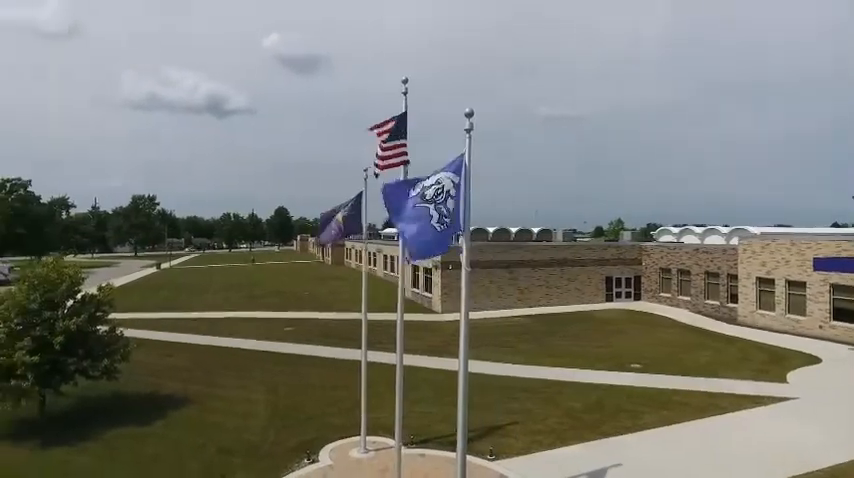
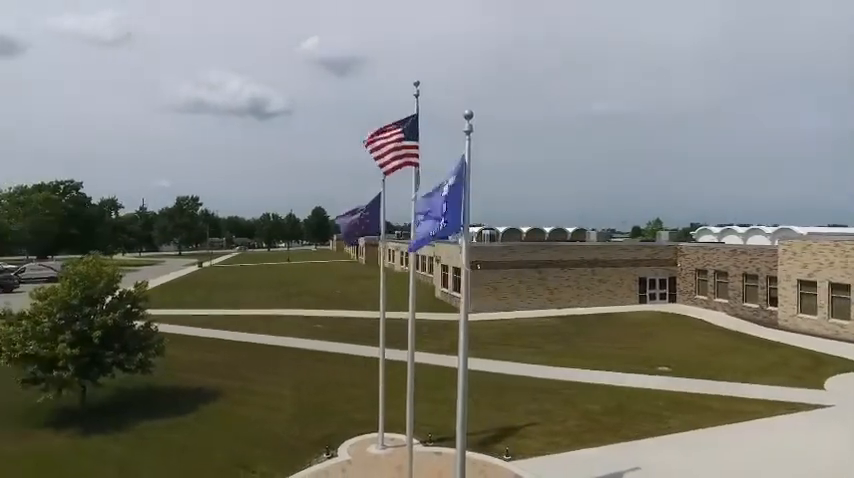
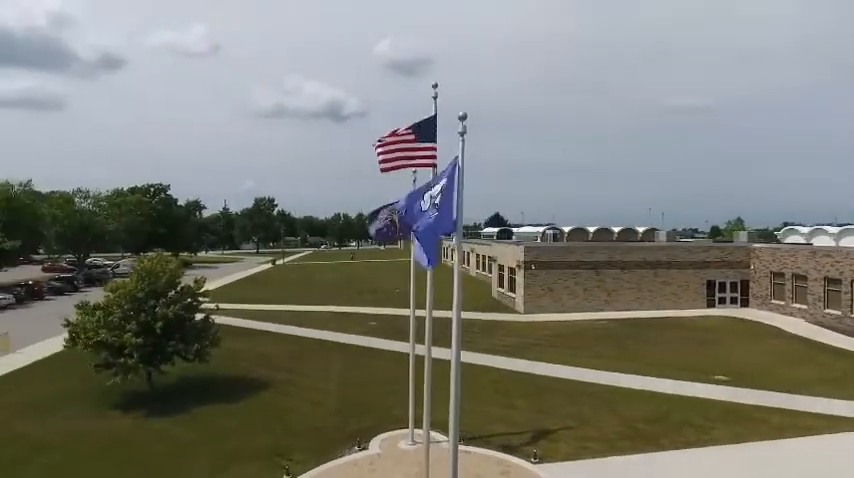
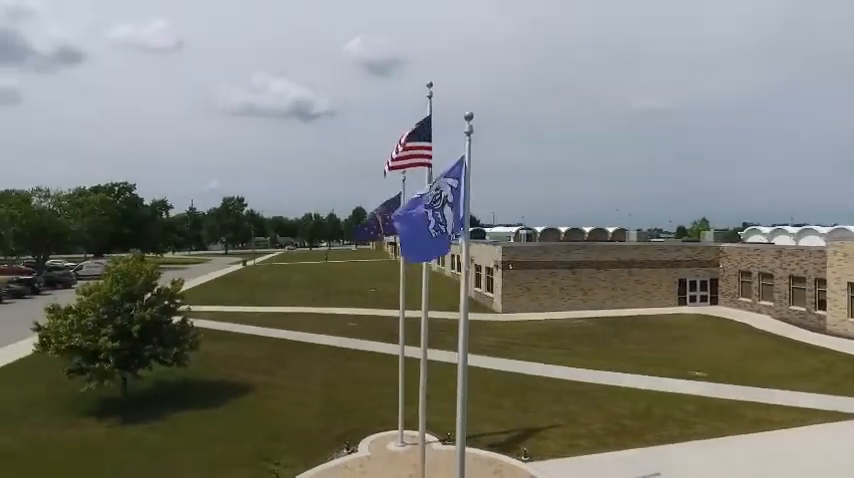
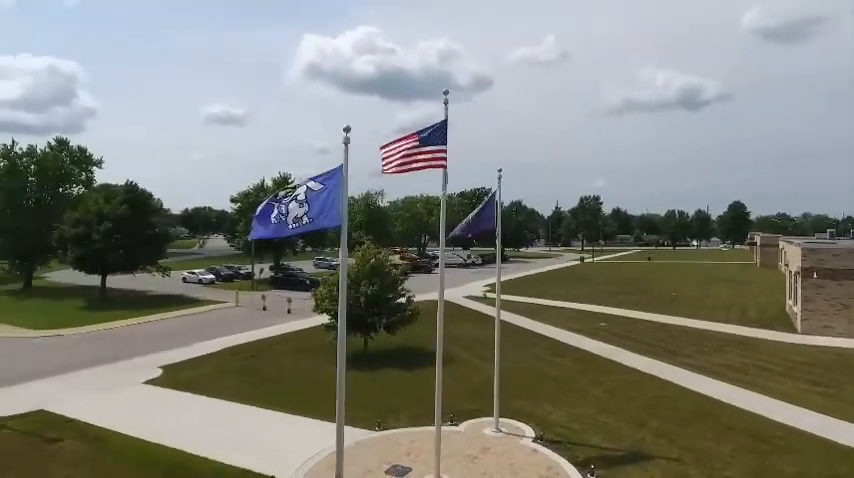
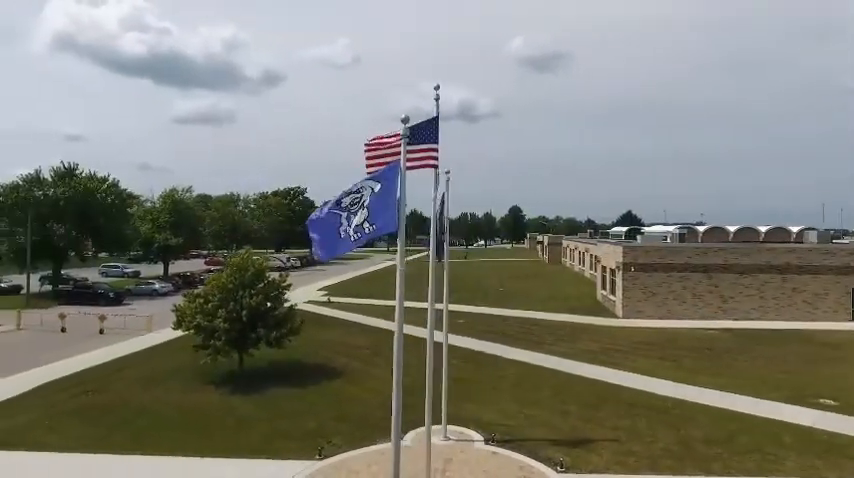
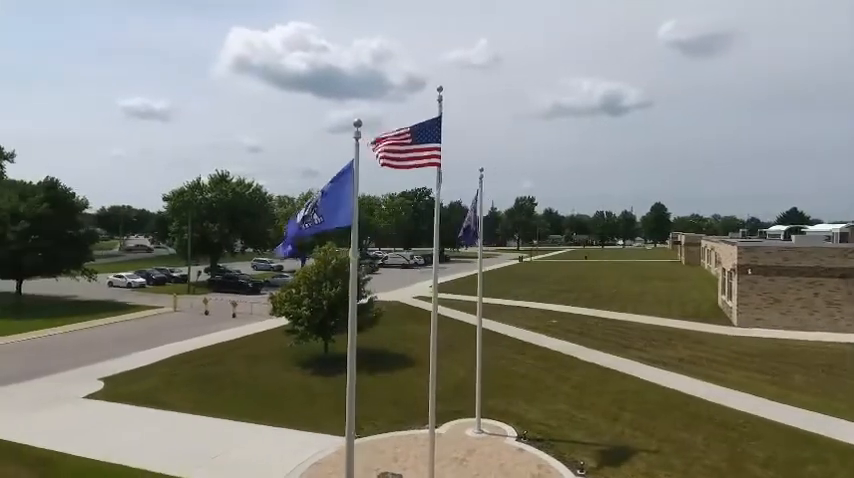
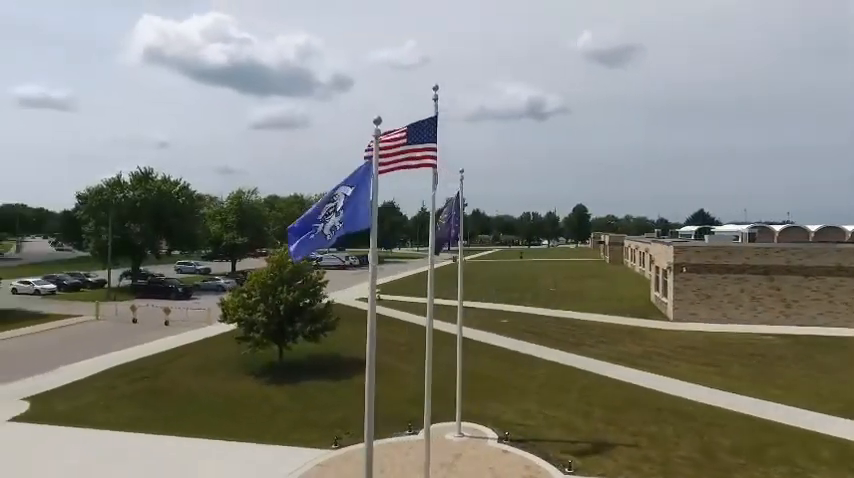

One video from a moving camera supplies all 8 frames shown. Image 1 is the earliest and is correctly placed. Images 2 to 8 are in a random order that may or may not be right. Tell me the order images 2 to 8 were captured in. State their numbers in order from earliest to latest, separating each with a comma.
2, 4, 3, 6, 8, 7, 5
